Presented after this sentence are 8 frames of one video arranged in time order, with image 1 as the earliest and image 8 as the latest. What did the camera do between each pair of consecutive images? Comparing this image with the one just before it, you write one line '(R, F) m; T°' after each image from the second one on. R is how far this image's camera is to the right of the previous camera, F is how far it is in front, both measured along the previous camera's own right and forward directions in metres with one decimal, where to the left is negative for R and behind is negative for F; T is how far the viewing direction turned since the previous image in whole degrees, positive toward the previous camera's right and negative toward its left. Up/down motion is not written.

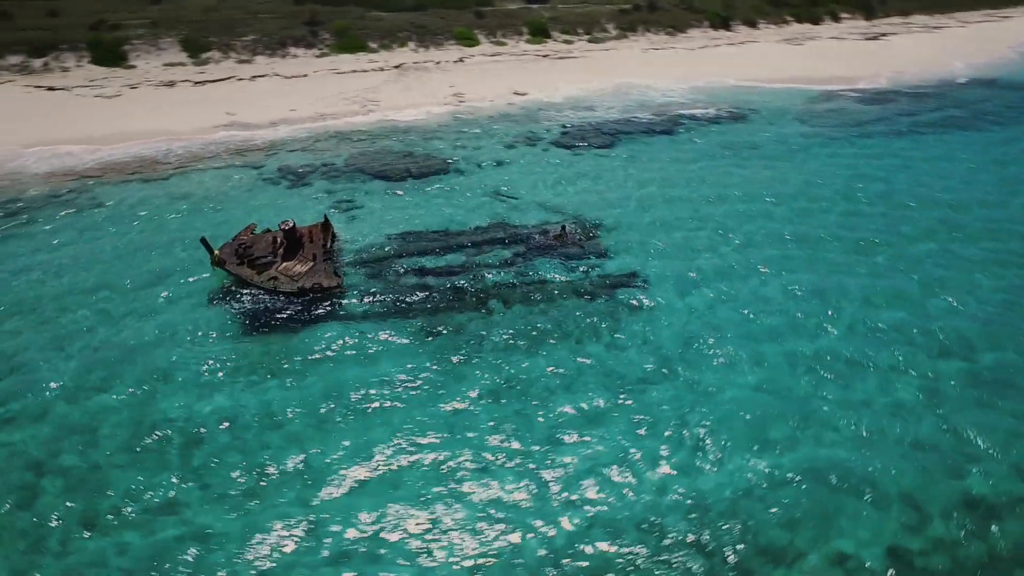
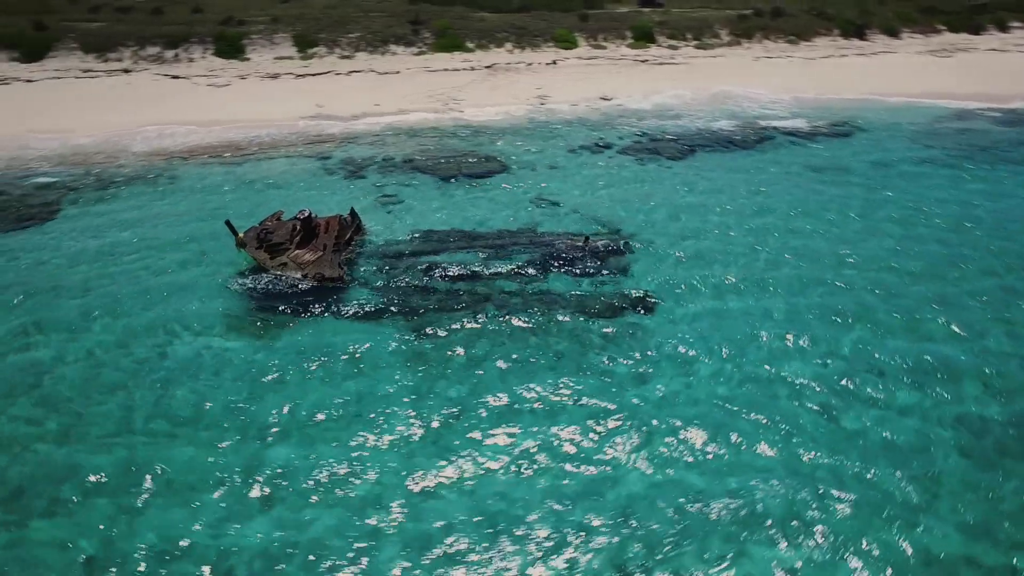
(+2.3, +0.4) m; -10°
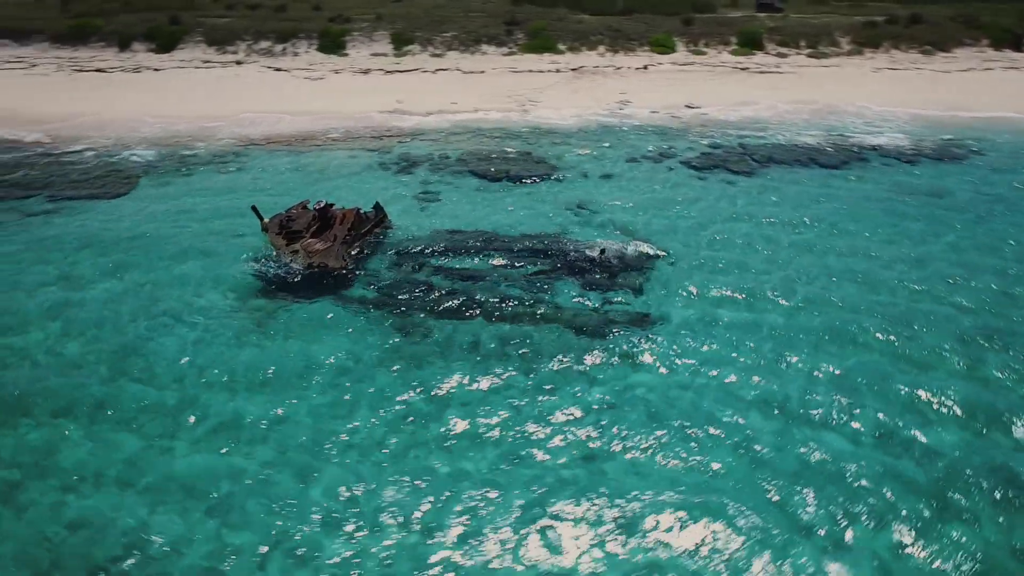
(+2.3, +0.4) m; -10°
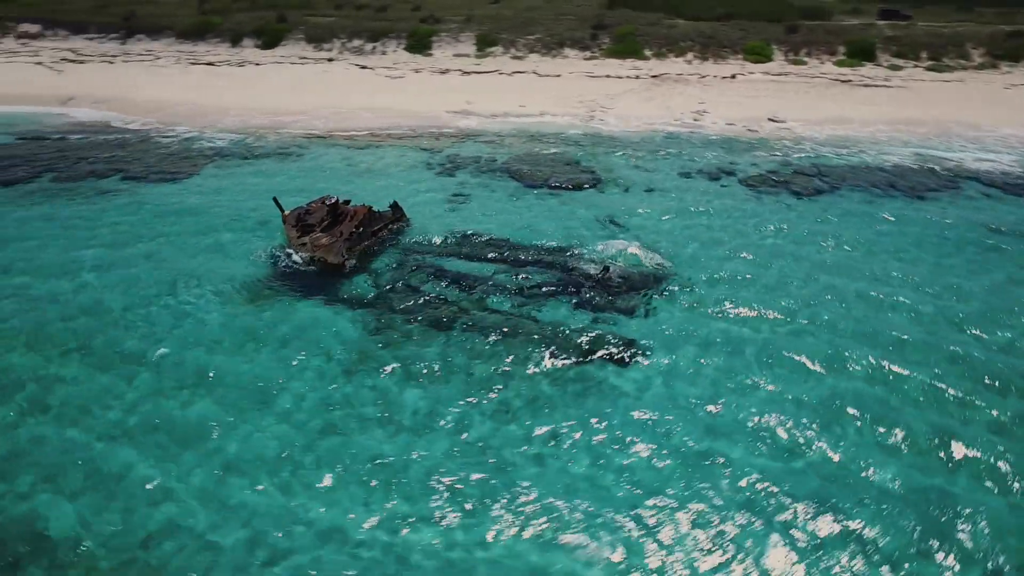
(+2.4, +0.4) m; -9°
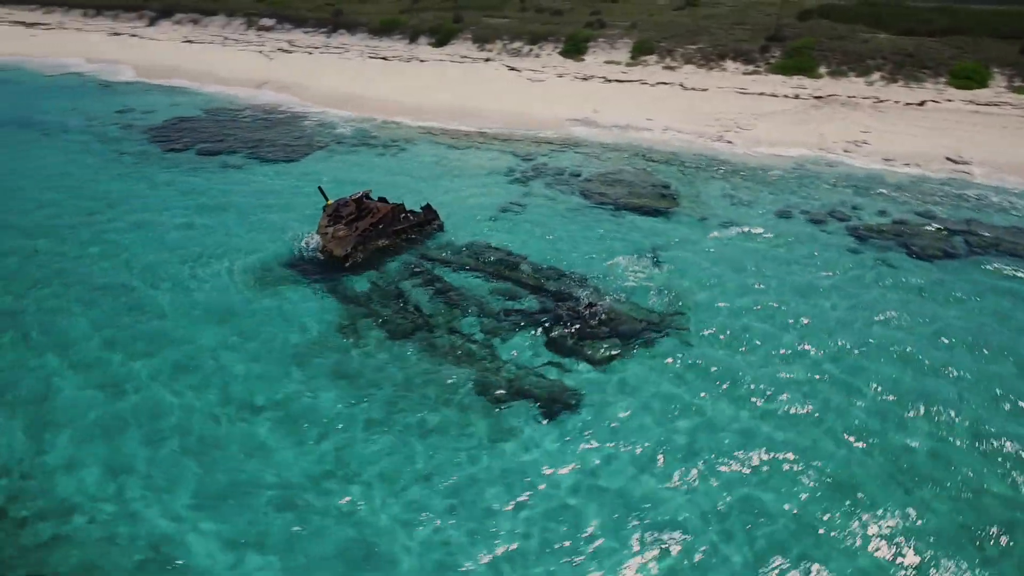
(+4.4, +1.1) m; -18°
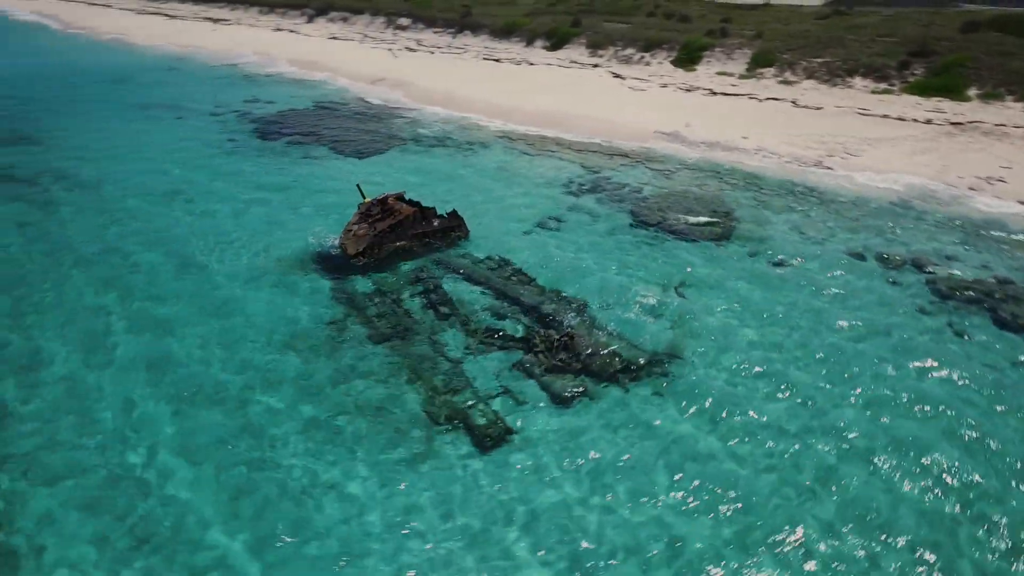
(+3.0, +0.6) m; -12°
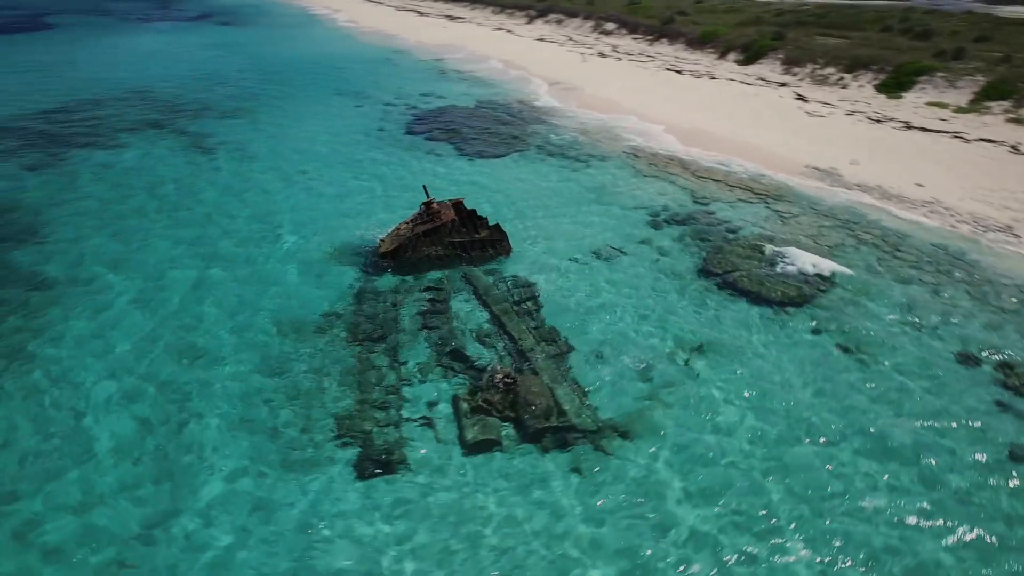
(+4.5, +1.3) m; -19°
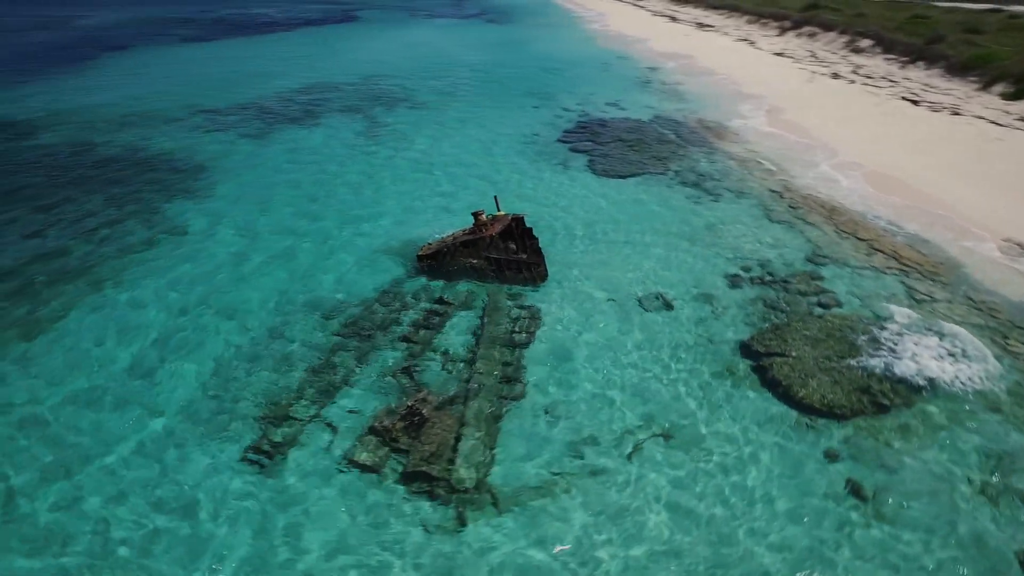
(+4.9, +1.4) m; -22°
